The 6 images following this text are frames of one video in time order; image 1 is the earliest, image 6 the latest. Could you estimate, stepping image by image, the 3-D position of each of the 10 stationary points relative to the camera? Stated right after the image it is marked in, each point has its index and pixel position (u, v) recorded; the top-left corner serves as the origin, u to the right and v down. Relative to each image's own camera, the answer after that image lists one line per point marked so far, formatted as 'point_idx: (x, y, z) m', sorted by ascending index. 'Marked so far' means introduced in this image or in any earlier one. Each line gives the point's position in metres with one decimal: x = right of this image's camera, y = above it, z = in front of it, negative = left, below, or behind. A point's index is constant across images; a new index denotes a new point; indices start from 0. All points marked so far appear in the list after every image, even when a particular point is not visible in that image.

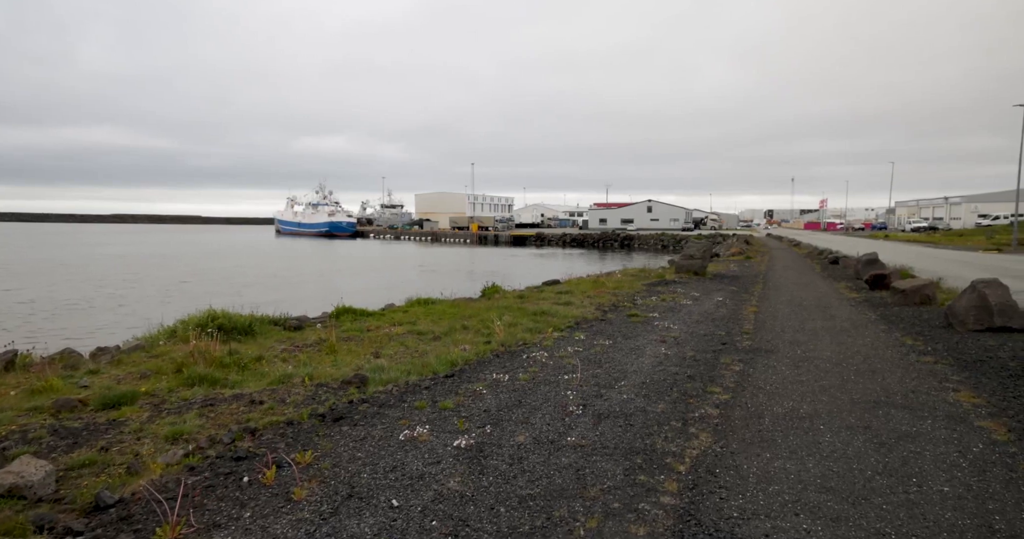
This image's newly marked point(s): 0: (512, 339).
0: (0.0, -1.2, +10.6) m
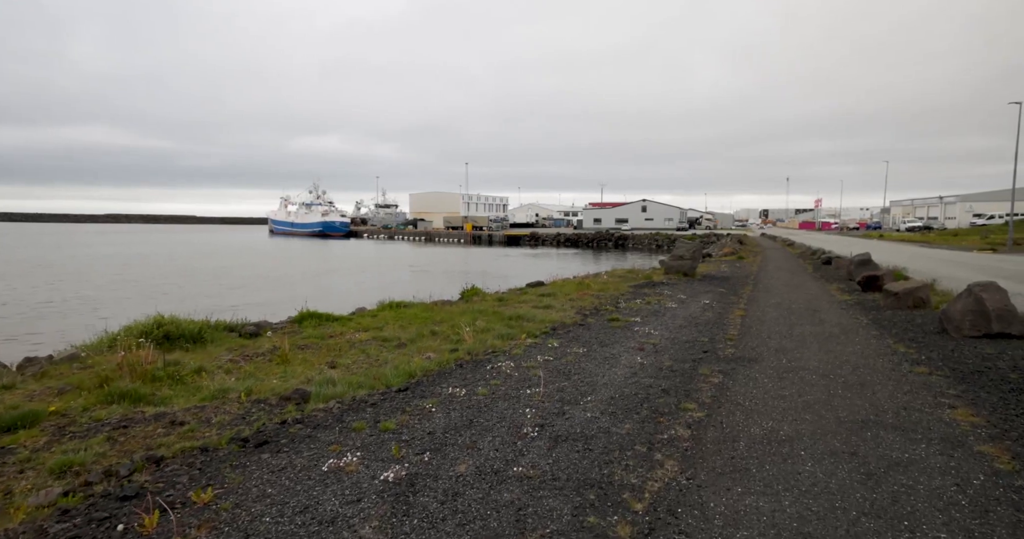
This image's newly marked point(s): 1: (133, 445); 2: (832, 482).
0: (-0.5, -1.3, +9.9) m
1: (-3.1, -1.4, +5.0) m
2: (+2.4, -1.6, +4.5) m
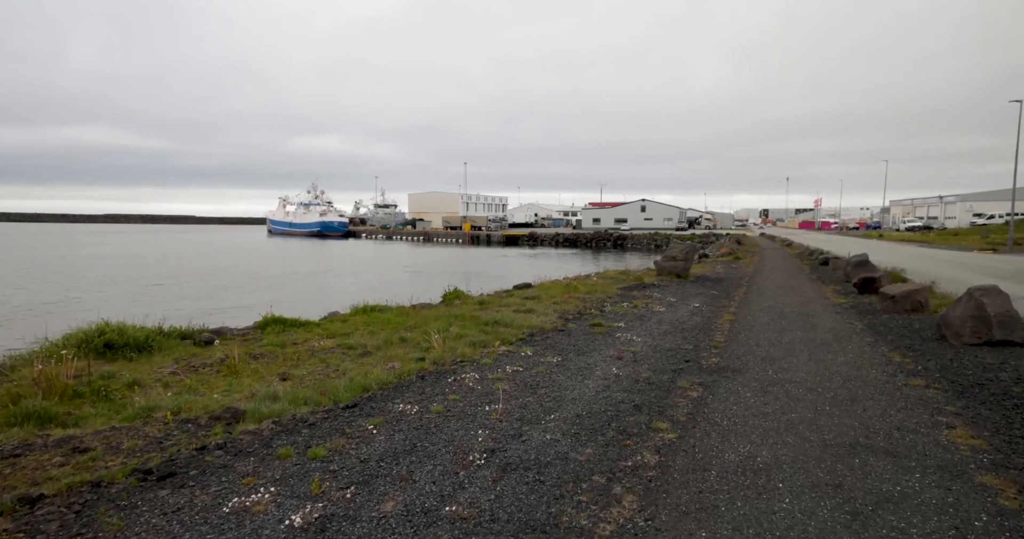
0: (-1.0, -1.3, +9.3) m
1: (-3.6, -1.5, +4.4) m
2: (+1.9, -1.6, +3.9) m
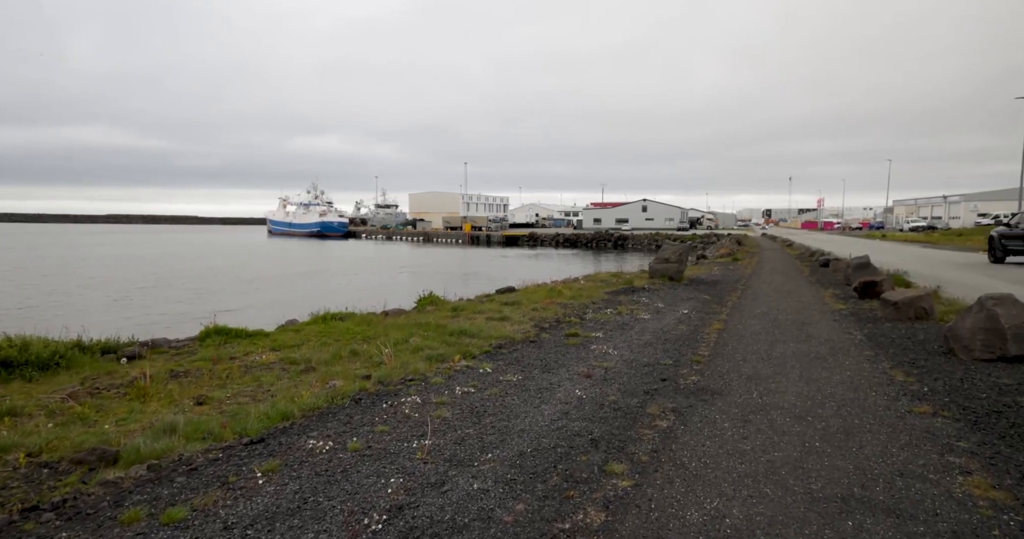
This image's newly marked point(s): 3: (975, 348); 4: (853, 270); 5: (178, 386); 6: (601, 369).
0: (-1.5, -1.4, +8.4) m
1: (-4.2, -1.6, +3.4) m
2: (+1.3, -1.7, +2.9) m
3: (+6.6, -1.1, +8.6) m
4: (+10.8, 0.0, +19.2) m
5: (-4.0, -1.4, +7.3) m
6: (+1.3, -1.4, +8.7) m
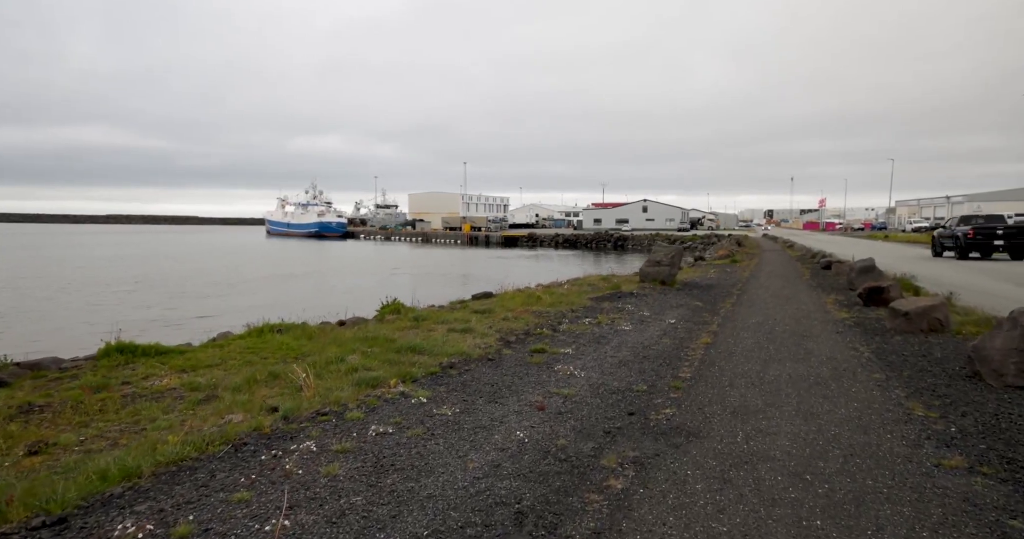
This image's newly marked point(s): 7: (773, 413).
0: (-2.3, -1.5, +6.9) m
1: (-4.9, -1.7, +2.0) m
2: (+0.6, -1.8, +1.5) m
3: (+5.9, -1.2, +7.2) m
4: (+10.1, -0.1, +17.7) m
5: (-4.7, -1.5, +5.9) m
6: (+0.6, -1.5, +7.2) m
7: (+2.8, -1.5, +6.5) m
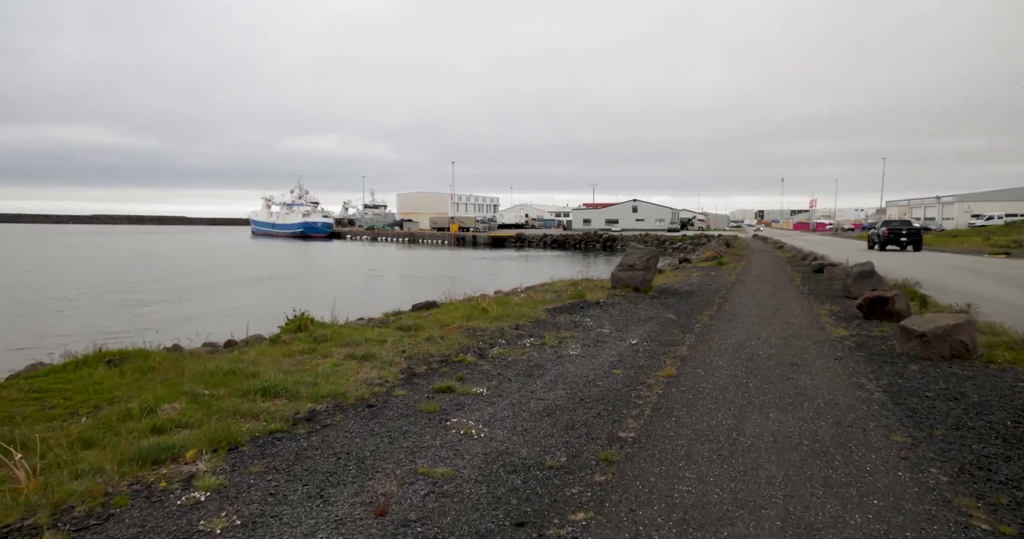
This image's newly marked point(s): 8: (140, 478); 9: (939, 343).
0: (-3.5, -1.7, +4.4) m
1: (-6.1, -1.9, -0.6) m
2: (-0.6, -2.0, -1.0) m
3: (+4.6, -1.4, +4.8) m
4: (+8.7, -0.3, +15.4) m
5: (-6.0, -1.7, +3.3) m
6: (-0.7, -1.7, +4.7) m
7: (+1.5, -1.7, +4.0) m
8: (-3.0, -1.7, +4.9) m
9: (+6.3, -1.1, +8.8) m
